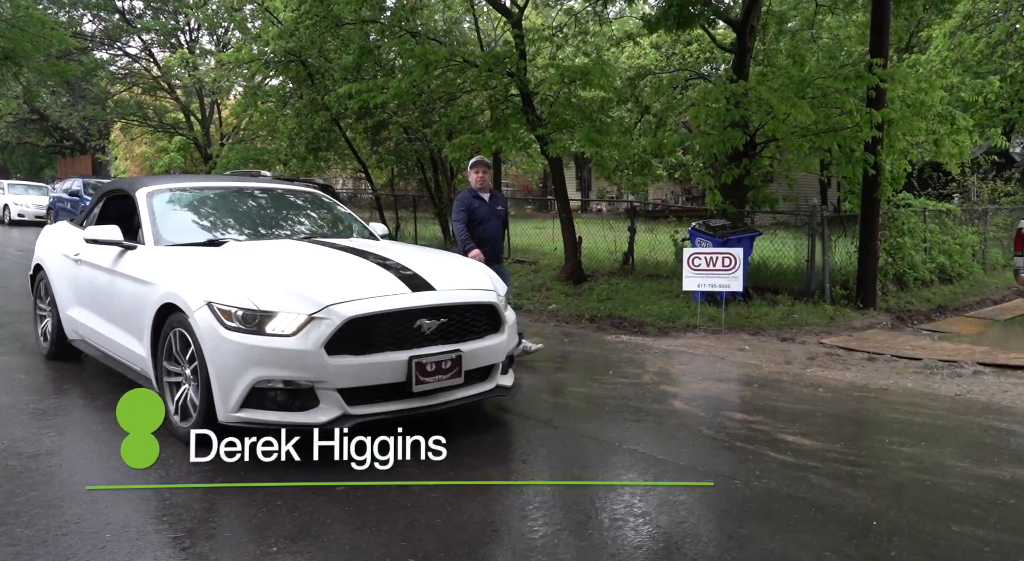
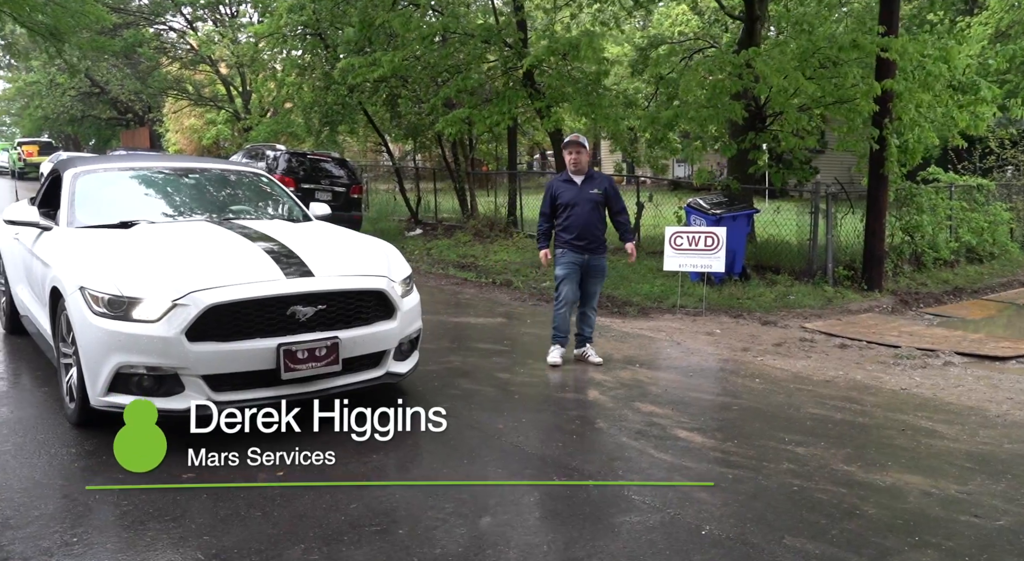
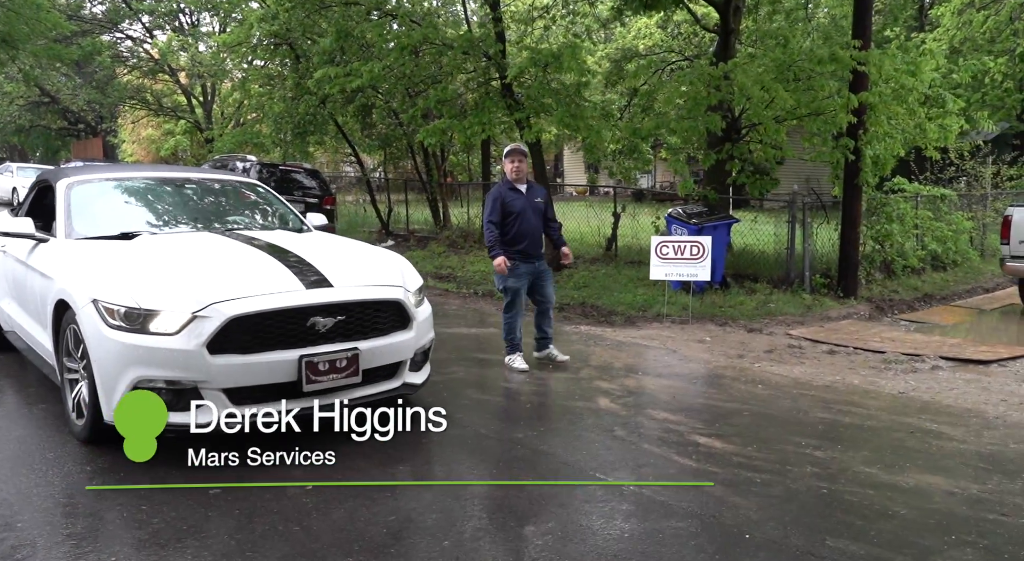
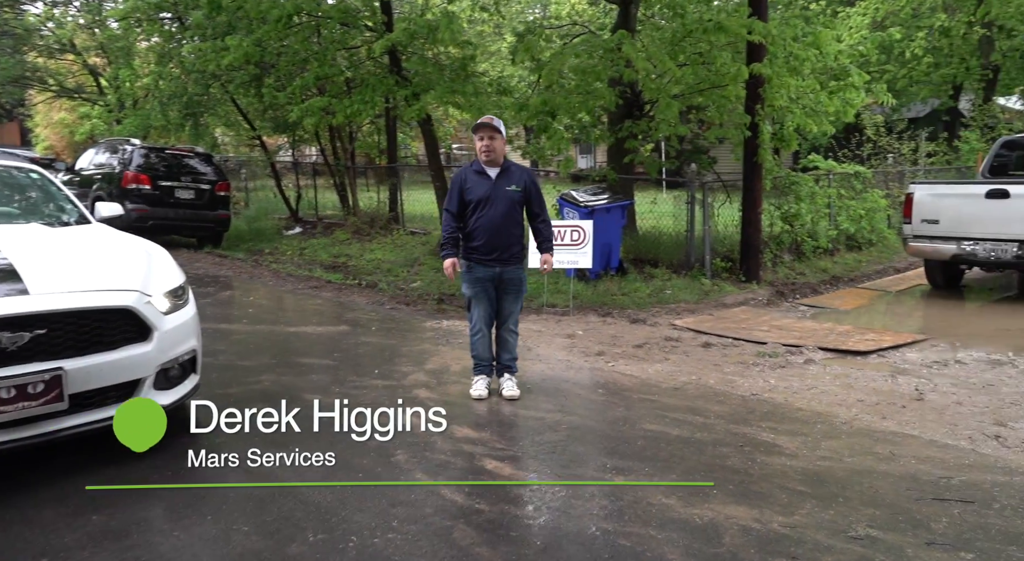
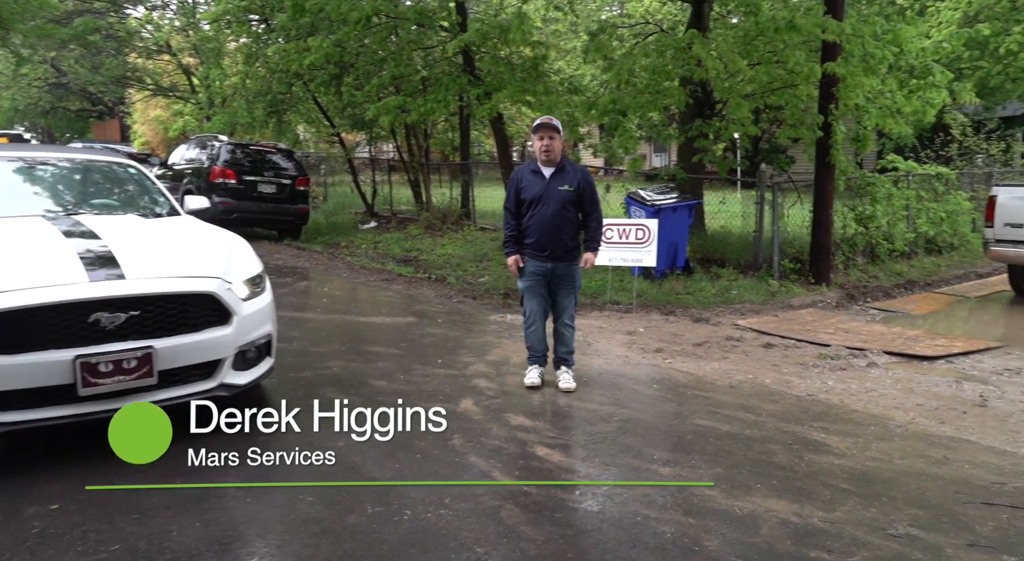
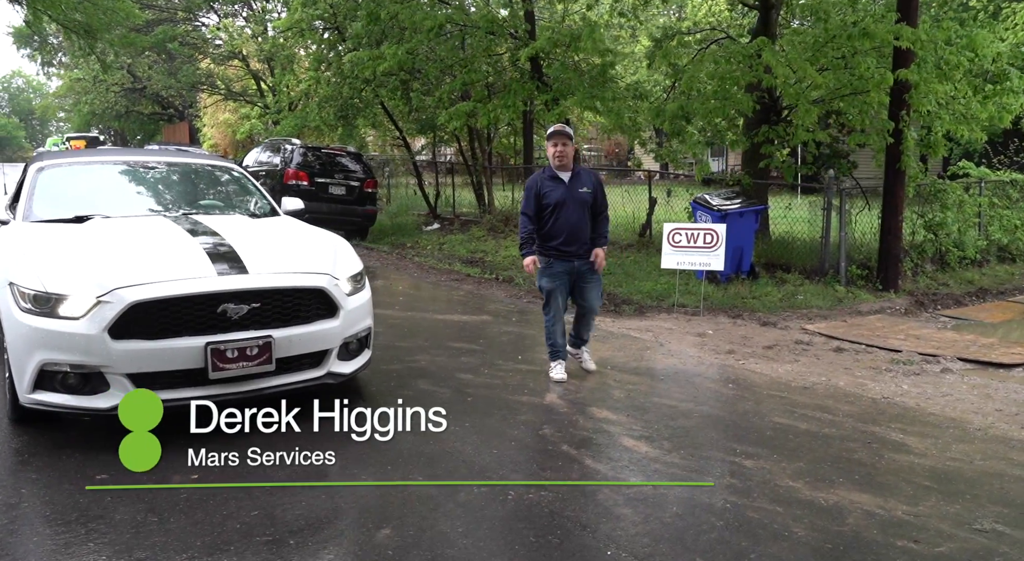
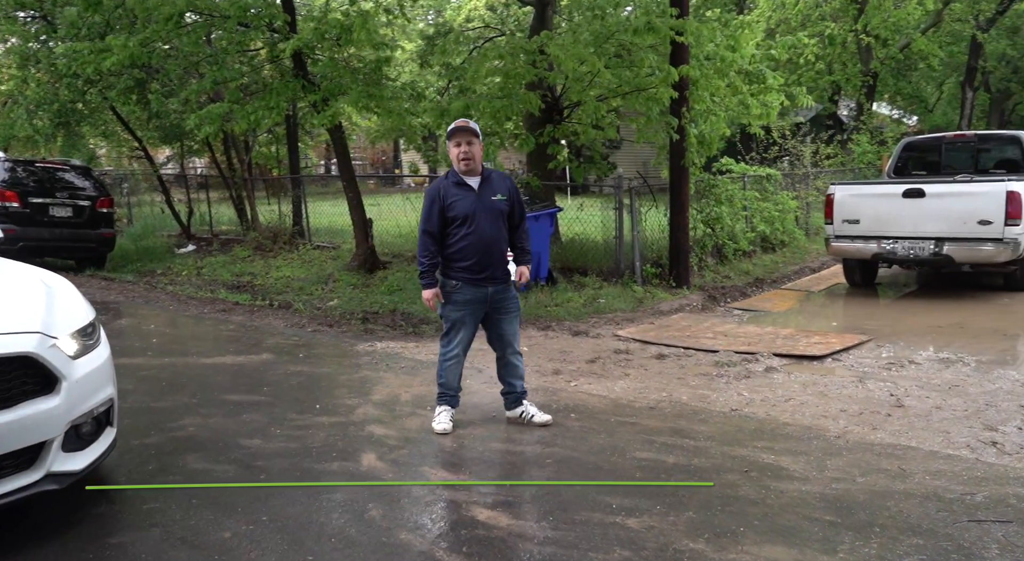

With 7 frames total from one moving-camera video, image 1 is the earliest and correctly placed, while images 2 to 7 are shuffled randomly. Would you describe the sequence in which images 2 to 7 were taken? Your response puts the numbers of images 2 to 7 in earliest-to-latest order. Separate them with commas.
3, 2, 6, 5, 4, 7
